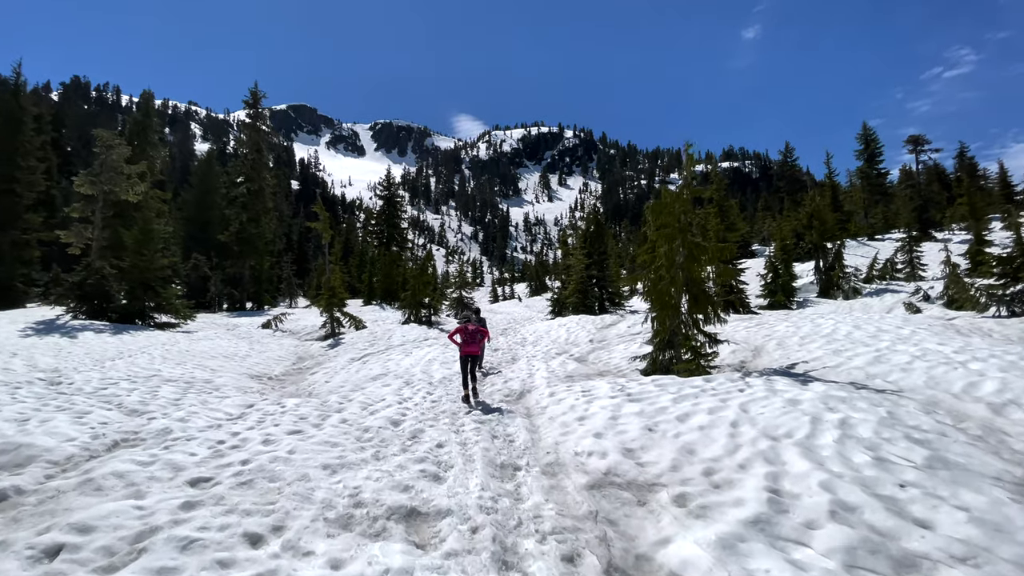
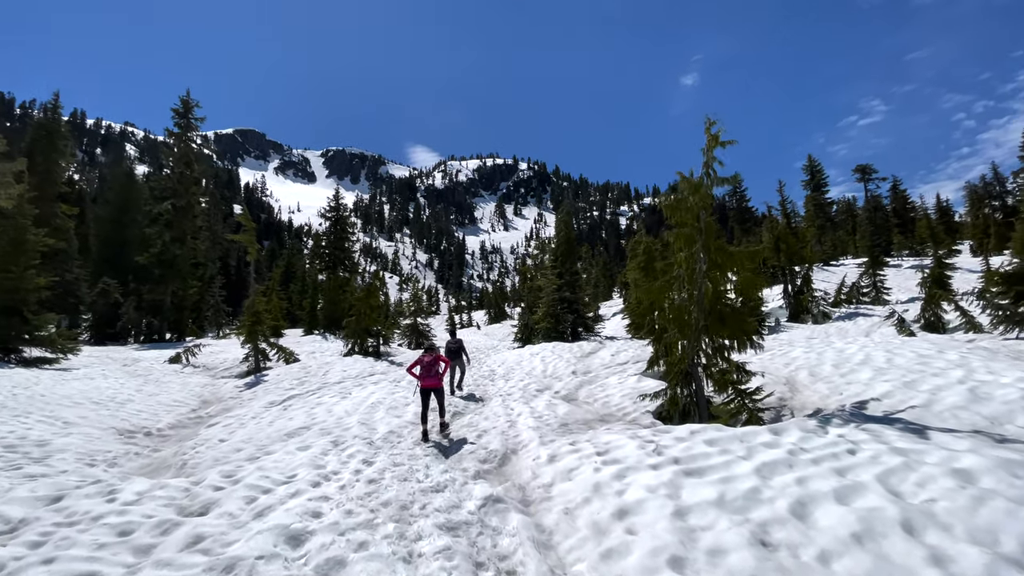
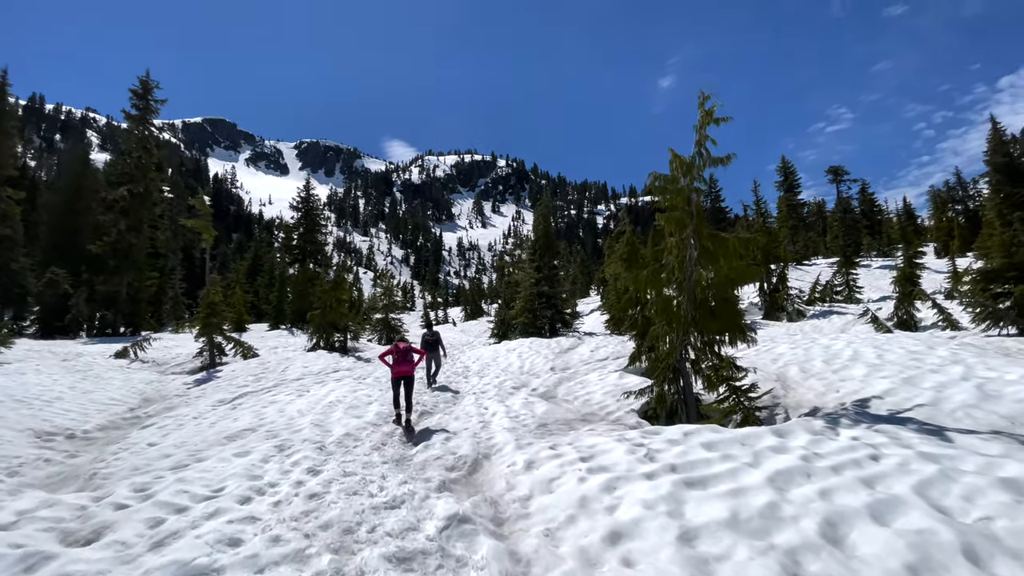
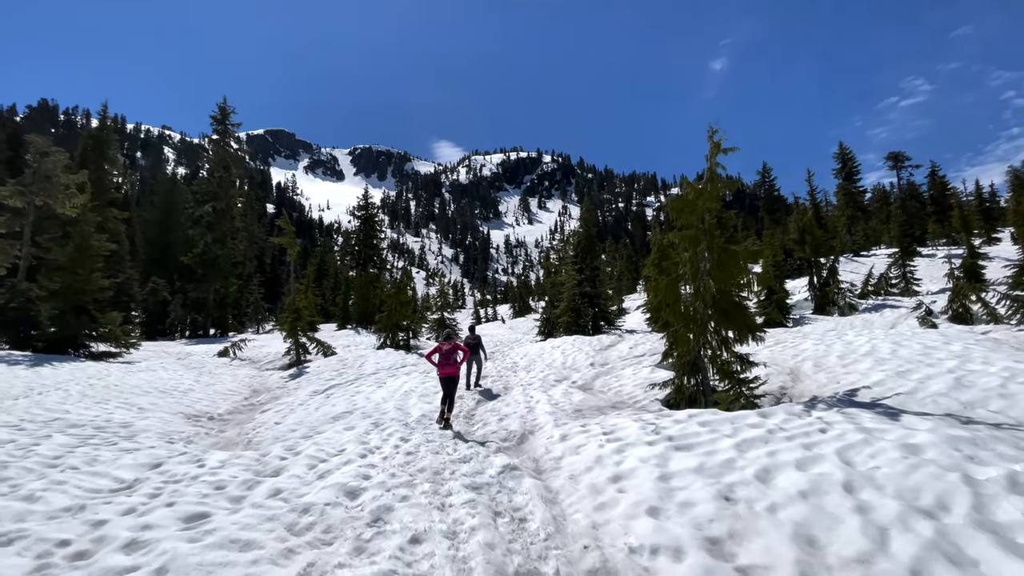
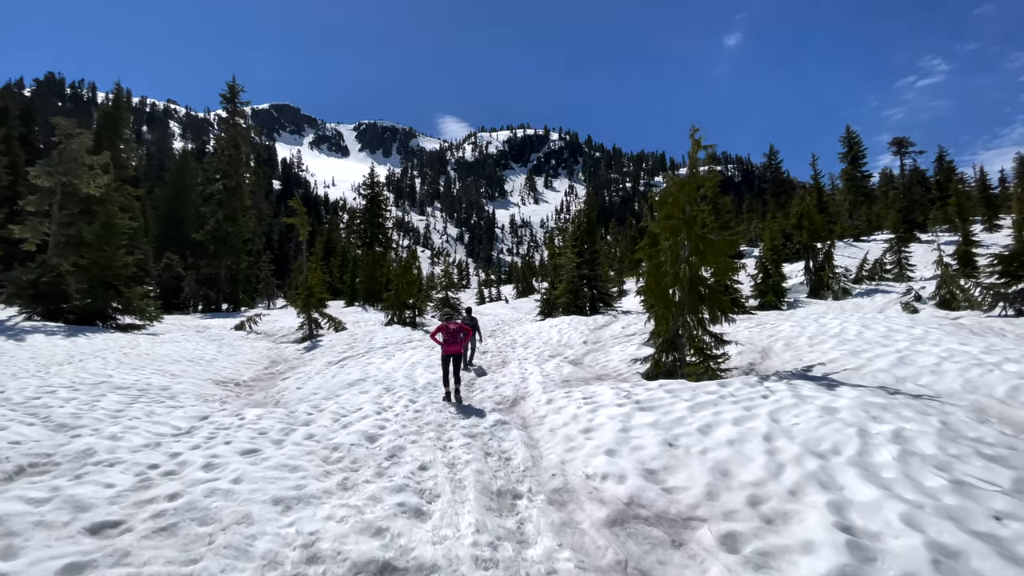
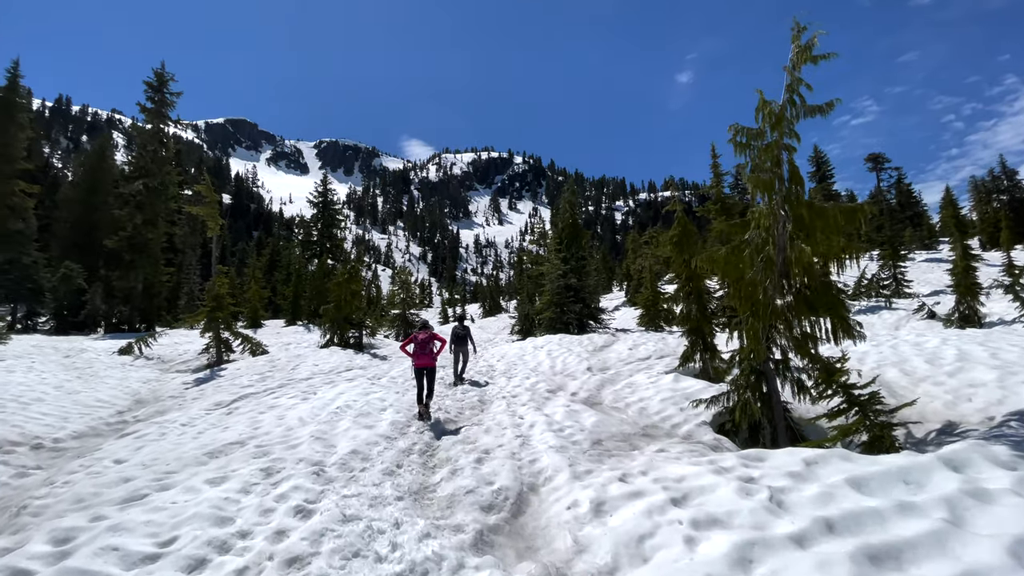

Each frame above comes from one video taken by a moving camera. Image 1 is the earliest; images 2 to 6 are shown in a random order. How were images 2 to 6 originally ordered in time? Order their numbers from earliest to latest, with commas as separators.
5, 4, 2, 3, 6
